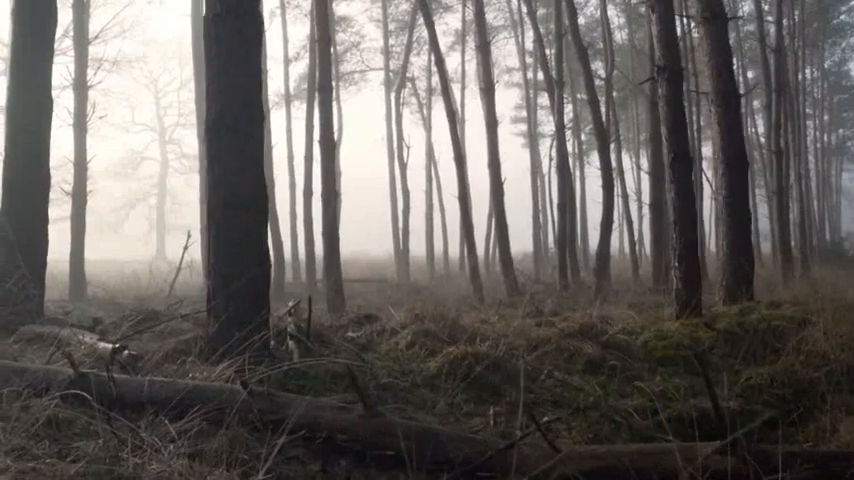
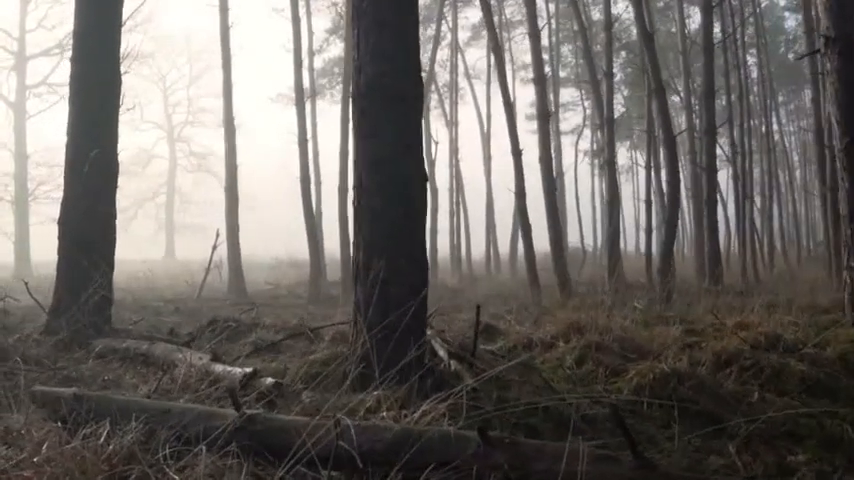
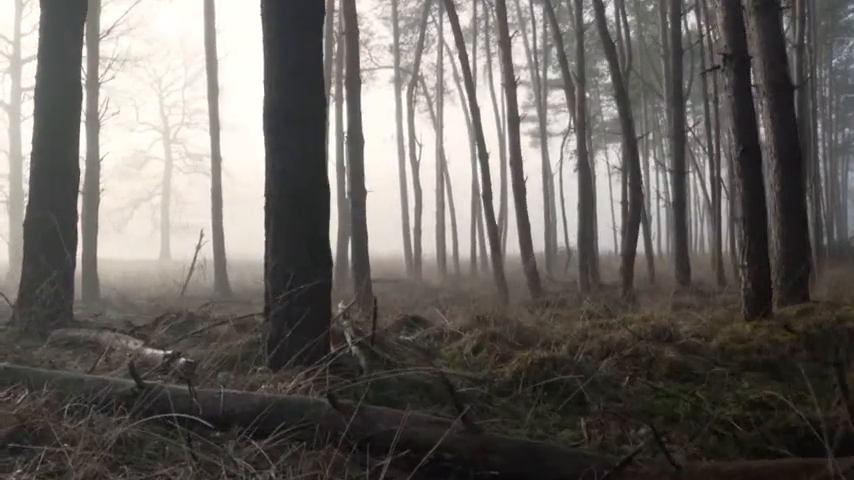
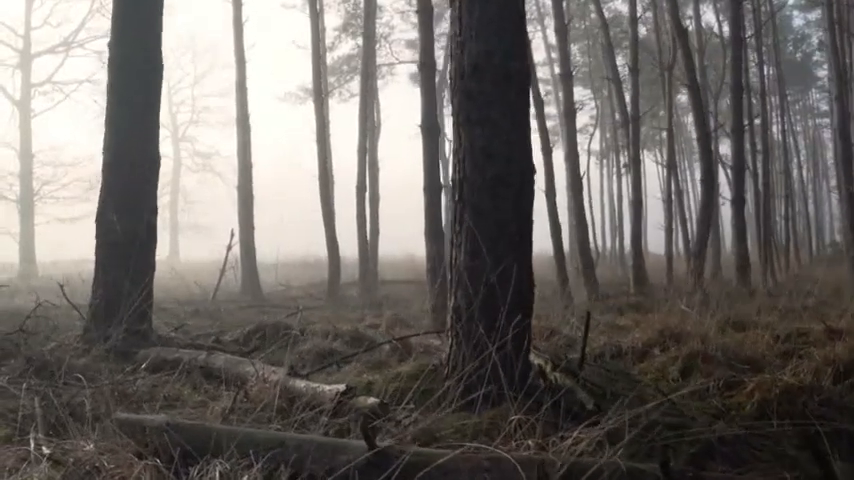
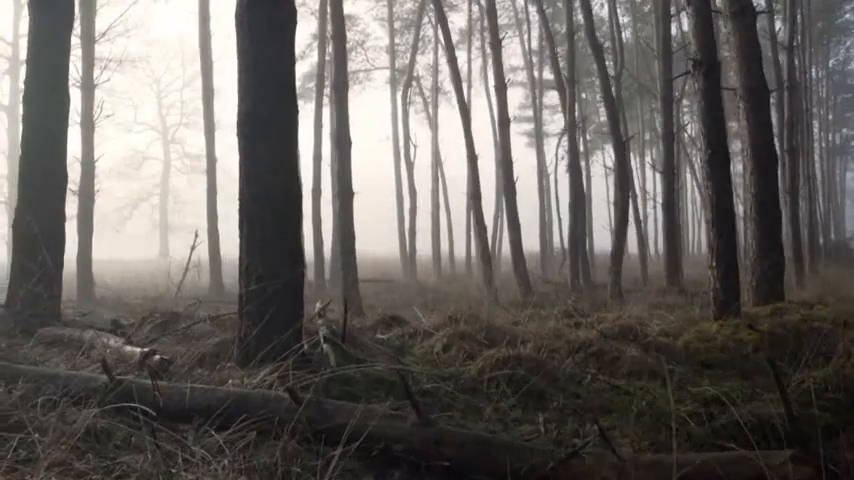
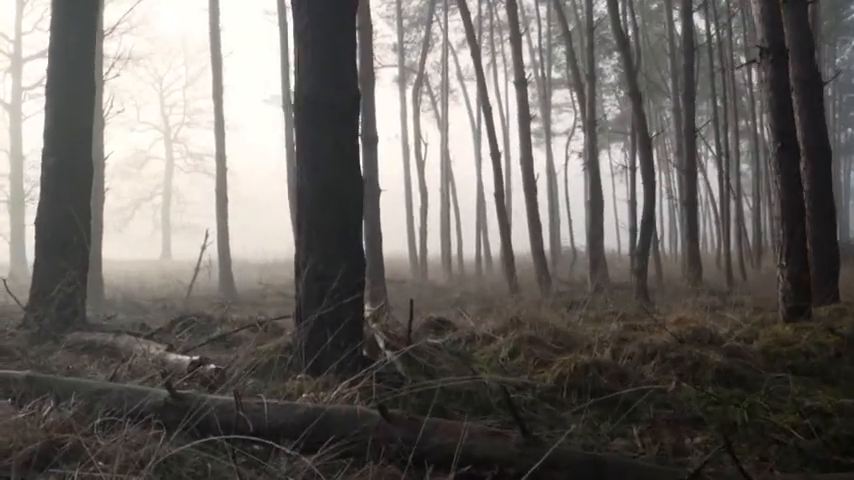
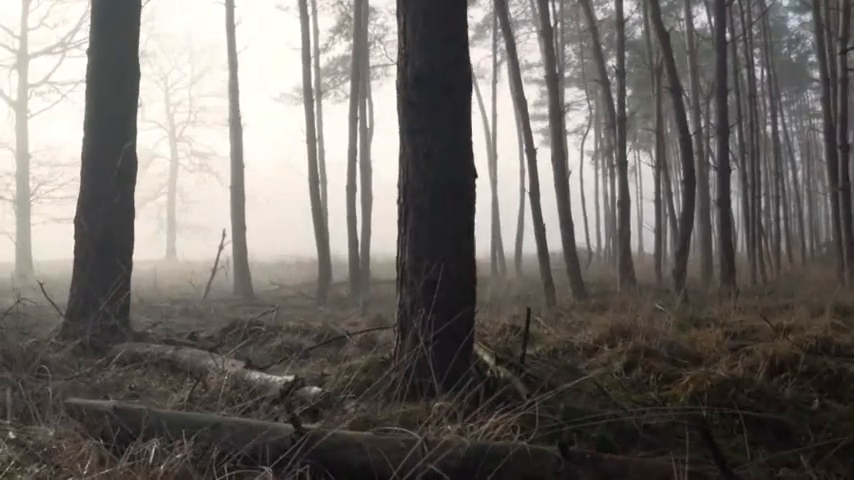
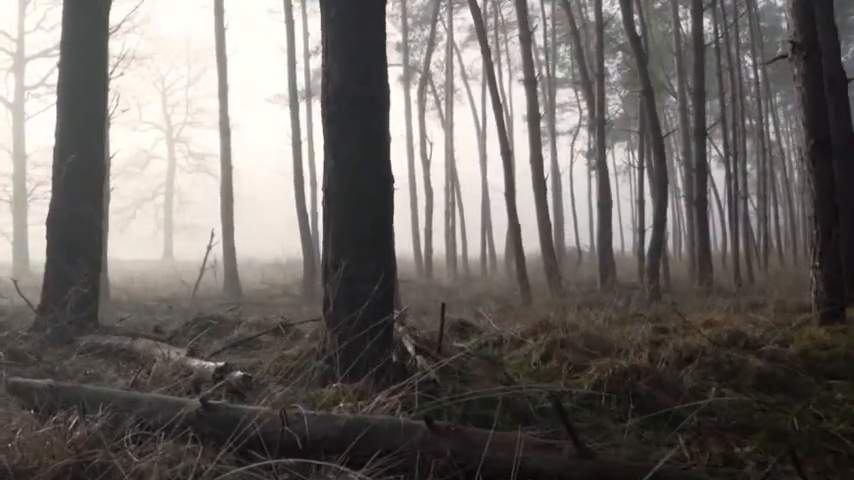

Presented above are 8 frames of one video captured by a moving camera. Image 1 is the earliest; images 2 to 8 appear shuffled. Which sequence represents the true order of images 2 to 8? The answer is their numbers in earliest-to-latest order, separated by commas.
5, 3, 6, 8, 2, 7, 4
